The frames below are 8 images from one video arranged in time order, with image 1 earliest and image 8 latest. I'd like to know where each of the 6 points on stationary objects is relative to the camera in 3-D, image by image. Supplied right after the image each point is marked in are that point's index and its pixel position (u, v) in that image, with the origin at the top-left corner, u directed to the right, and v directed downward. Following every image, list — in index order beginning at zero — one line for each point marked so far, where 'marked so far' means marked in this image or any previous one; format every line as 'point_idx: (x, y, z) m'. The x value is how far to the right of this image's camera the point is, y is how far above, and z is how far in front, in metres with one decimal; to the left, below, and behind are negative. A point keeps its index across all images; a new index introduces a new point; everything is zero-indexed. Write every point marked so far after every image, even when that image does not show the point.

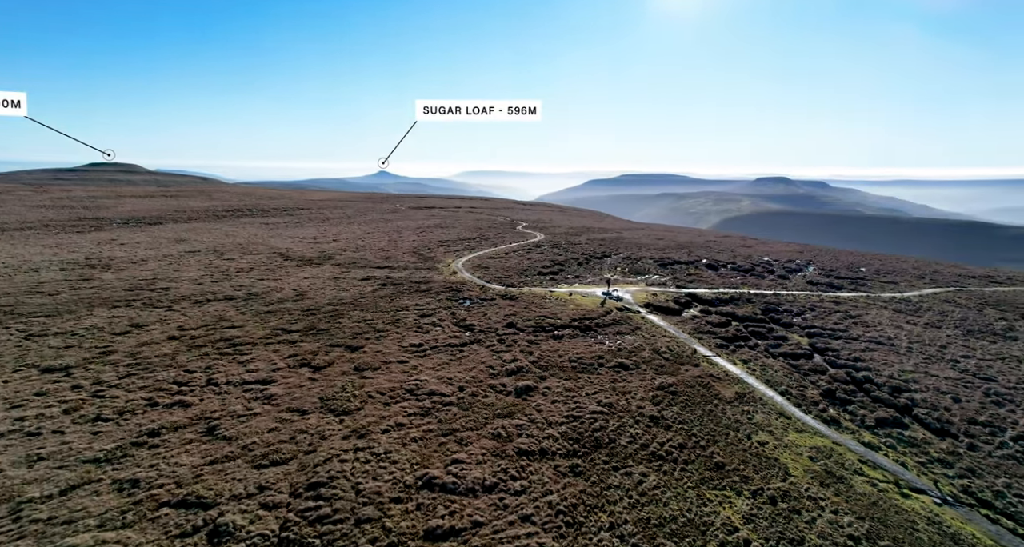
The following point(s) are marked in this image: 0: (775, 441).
0: (+9.4, -5.8, +16.4) m
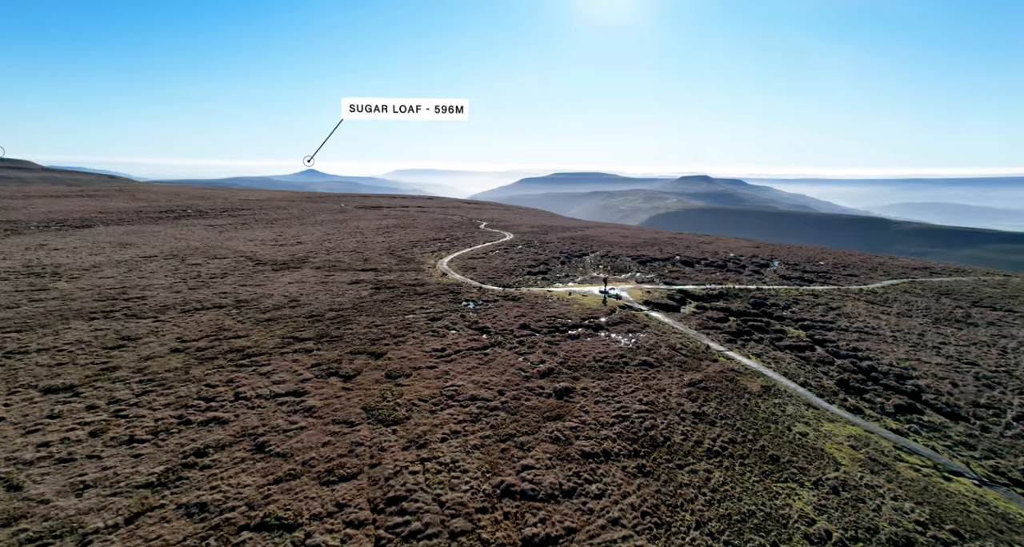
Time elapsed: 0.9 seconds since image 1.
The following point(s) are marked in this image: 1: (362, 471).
0: (+11.0, -5.6, +16.9) m
1: (-3.6, -4.7, +11.3) m
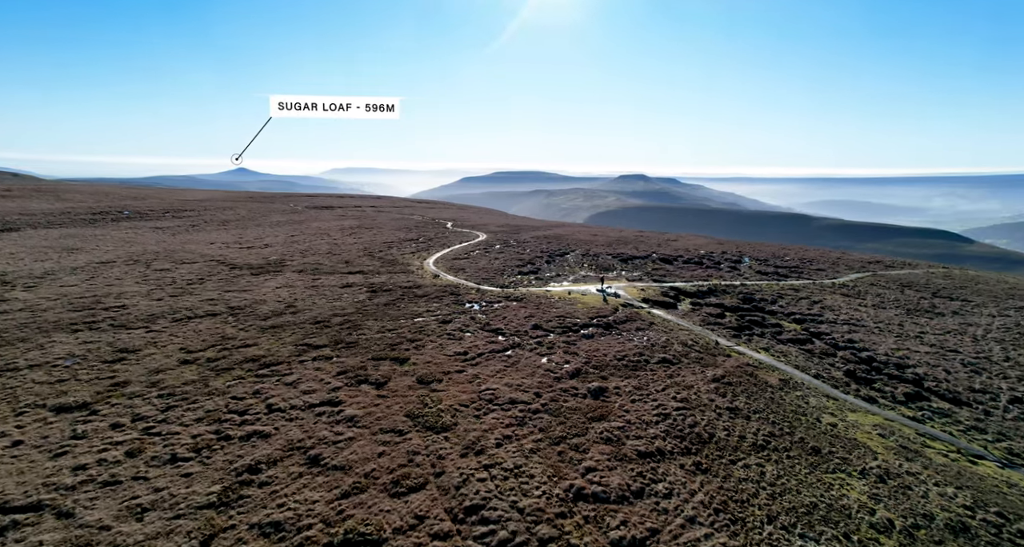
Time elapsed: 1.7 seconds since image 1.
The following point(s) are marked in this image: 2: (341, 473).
0: (+12.2, -5.4, +17.4) m
1: (-1.9, -4.8, +10.9) m
2: (-4.0, -4.7, +11.0) m
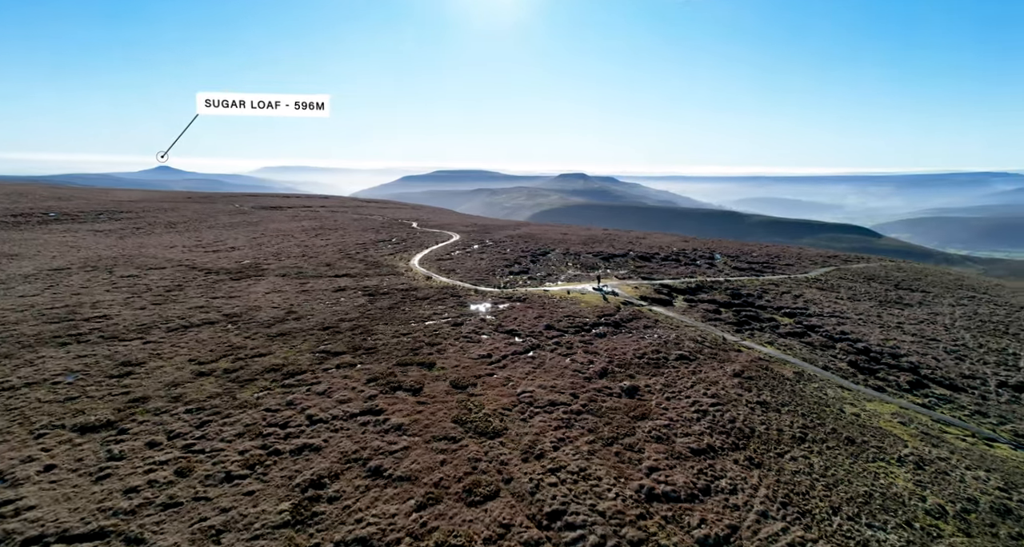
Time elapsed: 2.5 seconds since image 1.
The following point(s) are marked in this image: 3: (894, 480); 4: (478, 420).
0: (+13.5, -5.3, +18.1) m
1: (-0.3, -4.9, +10.7) m
2: (-2.3, -4.8, +10.7) m
3: (+10.3, -5.6, +12.8) m
4: (-1.0, -4.3, +14.1) m
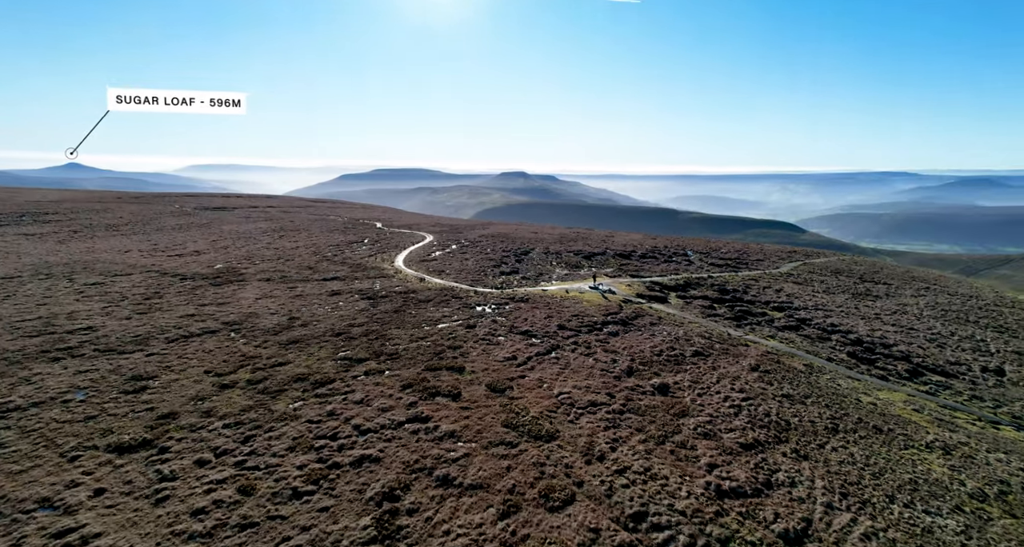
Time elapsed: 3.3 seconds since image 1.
0: (+14.6, -5.1, +19.0) m
1: (+1.4, -4.9, +10.7) m
2: (-0.6, -4.9, +10.6) m
3: (+11.9, -5.5, +13.5) m
4: (+0.5, -4.4, +14.0) m
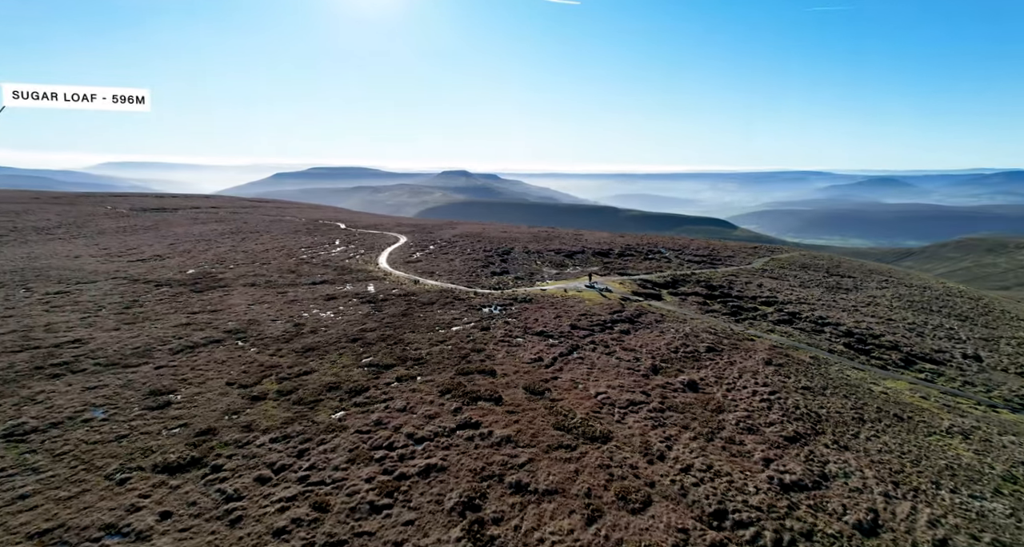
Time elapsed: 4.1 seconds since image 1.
0: (+15.8, -4.9, +20.0) m
1: (+3.2, -5.0, +10.9) m
2: (+1.1, -5.0, +10.6) m
3: (+13.4, -5.4, +14.3) m
4: (+2.0, -4.5, +14.1) m
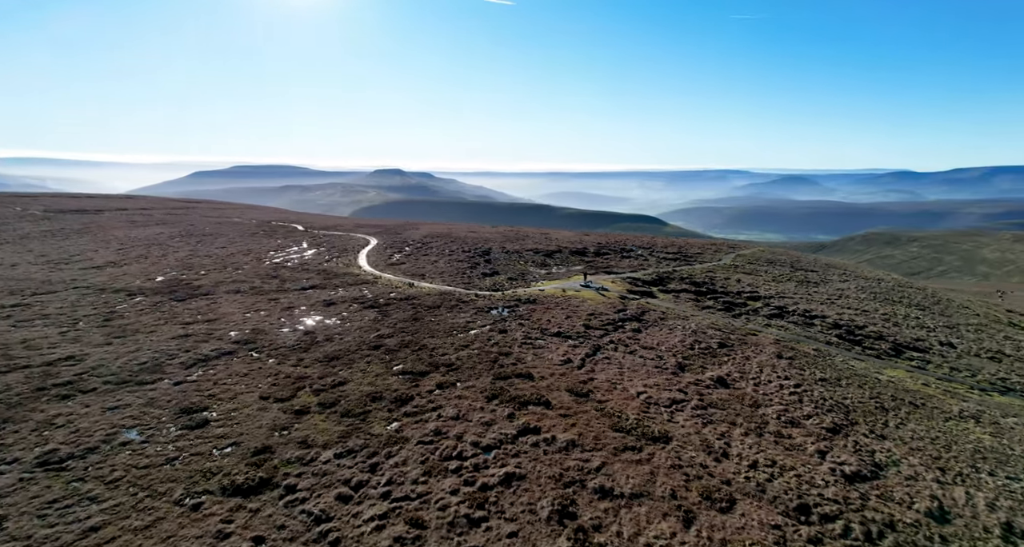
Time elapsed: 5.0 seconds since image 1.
0: (+17.1, -4.7, +21.3) m
1: (+5.2, -5.1, +11.2) m
2: (+3.2, -5.2, +10.8) m
3: (+15.1, -5.3, +15.4) m
4: (+3.7, -4.6, +14.4) m
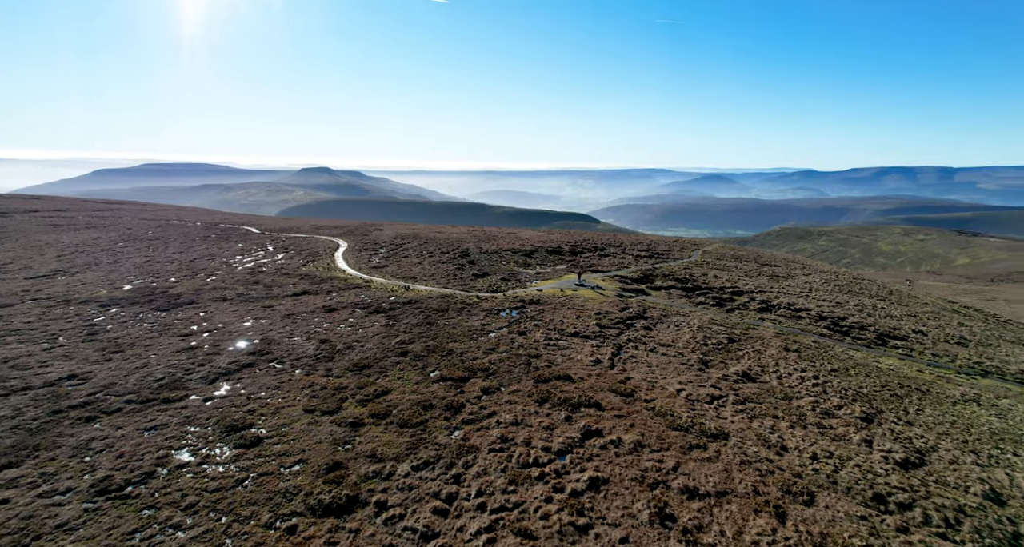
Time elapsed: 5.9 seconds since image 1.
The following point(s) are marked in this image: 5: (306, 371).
0: (+18.4, -4.6, +22.9) m
1: (+7.3, -5.2, +11.9) m
2: (+5.3, -5.3, +11.3) m
3: (+16.9, -5.1, +16.9) m
4: (+5.6, -4.7, +14.9) m
5: (-8.8, -4.2, +20.0) m
